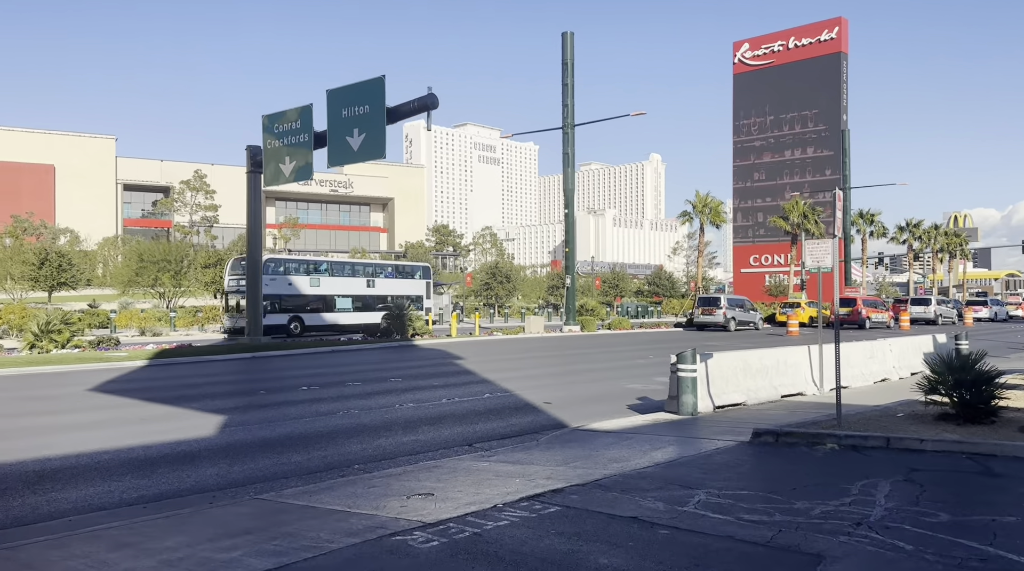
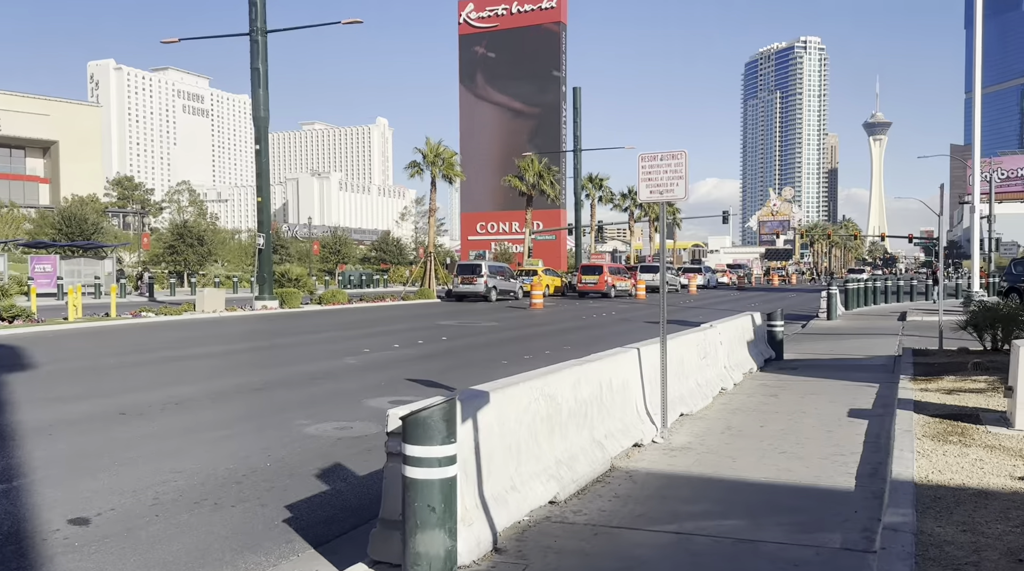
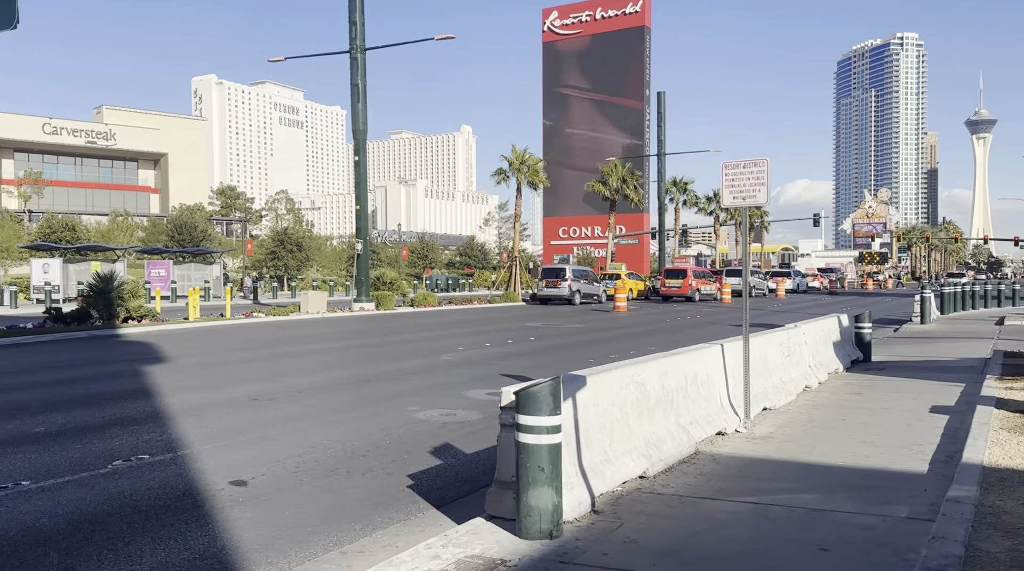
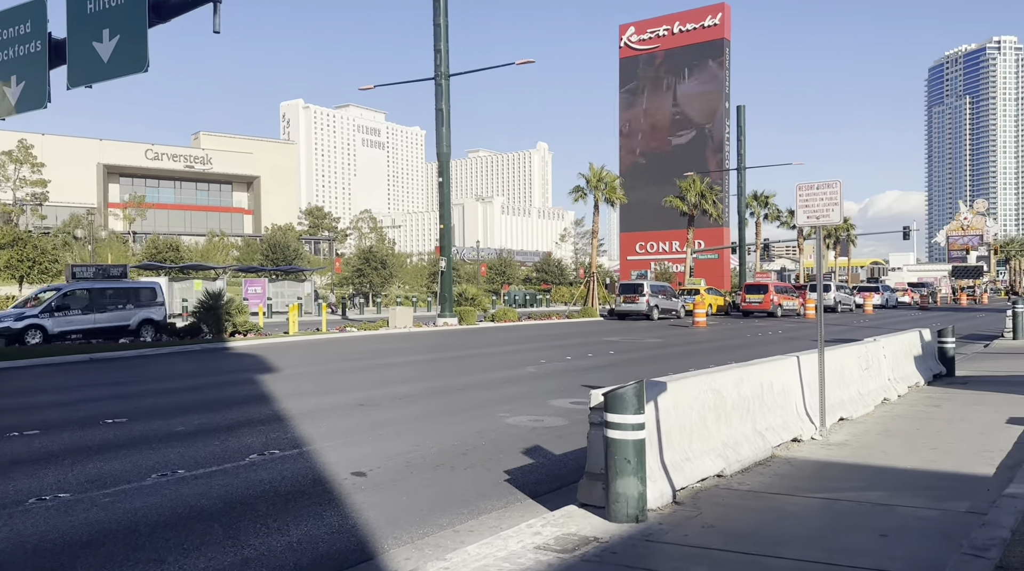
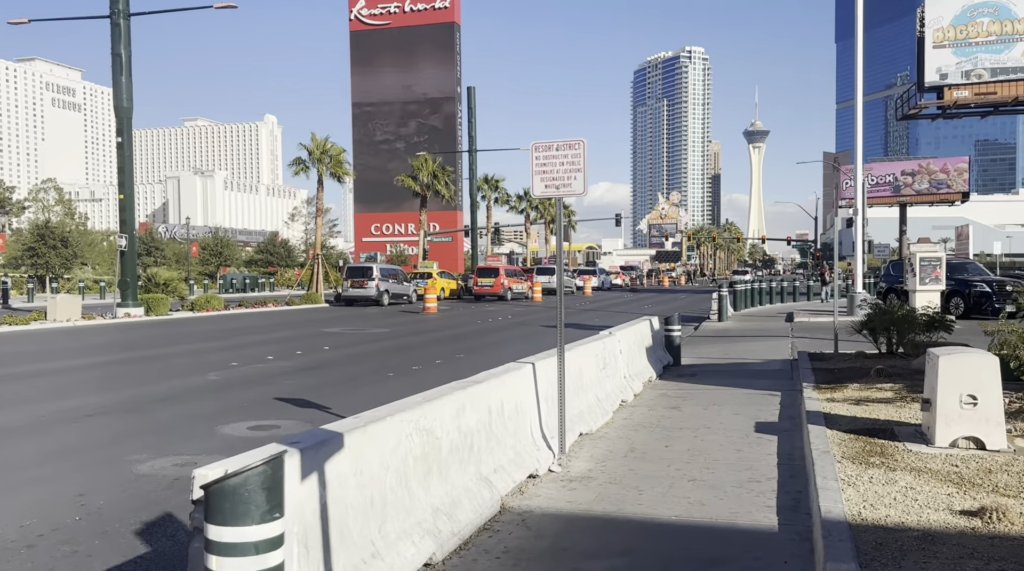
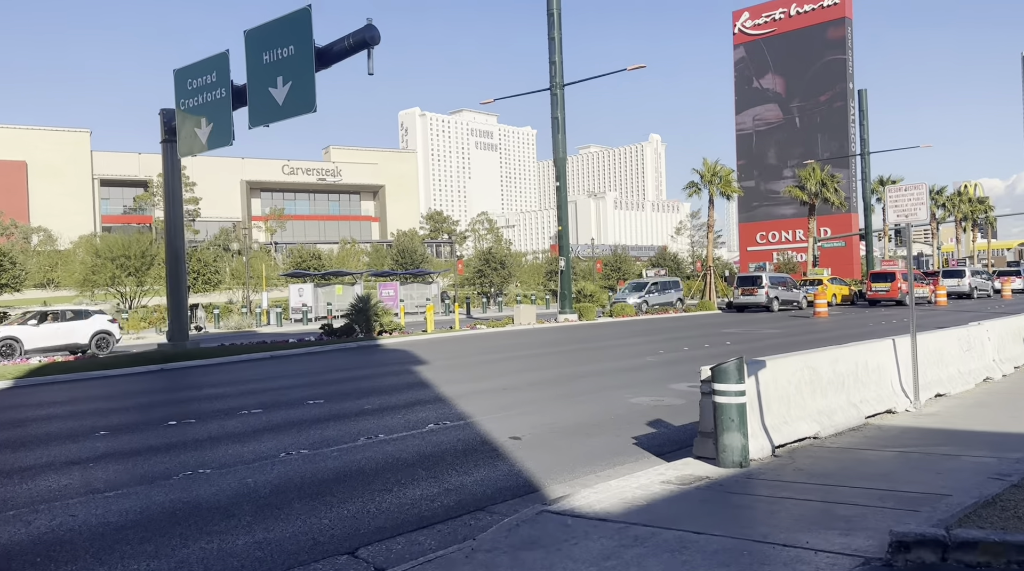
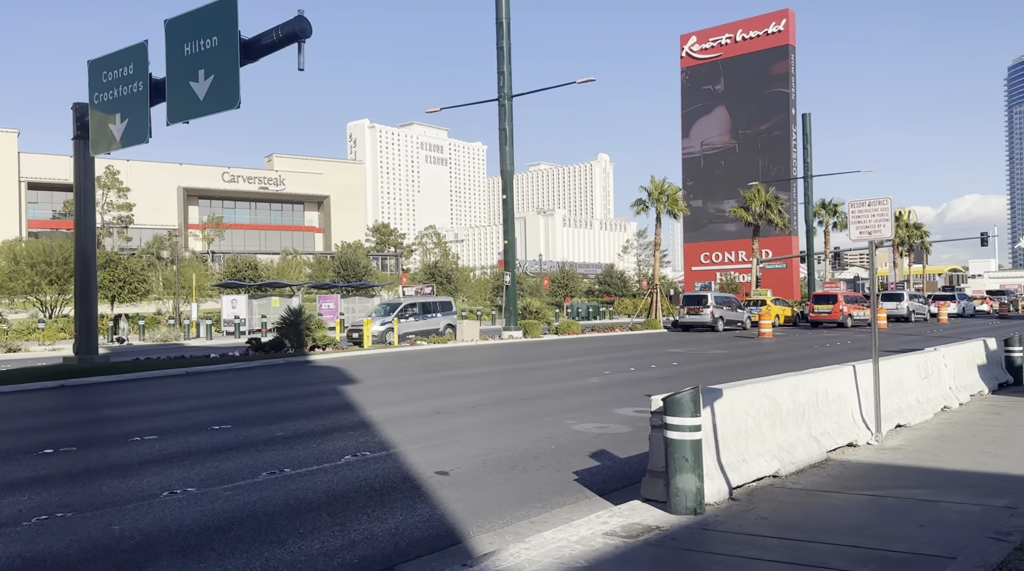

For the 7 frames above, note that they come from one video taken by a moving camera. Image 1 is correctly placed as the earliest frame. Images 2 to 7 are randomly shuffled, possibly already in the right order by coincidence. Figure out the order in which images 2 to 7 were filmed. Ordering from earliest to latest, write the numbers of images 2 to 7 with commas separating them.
6, 7, 4, 3, 2, 5
